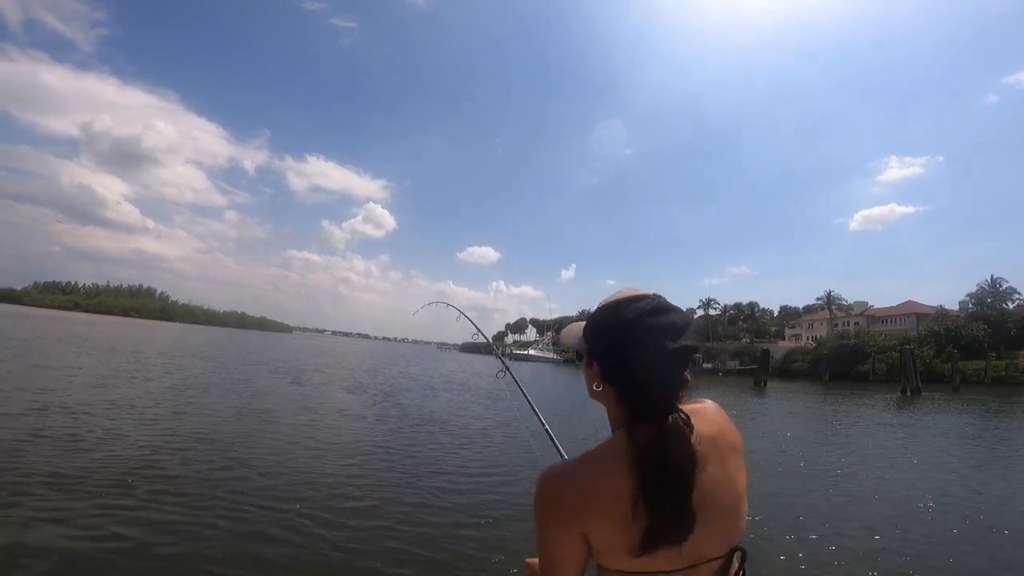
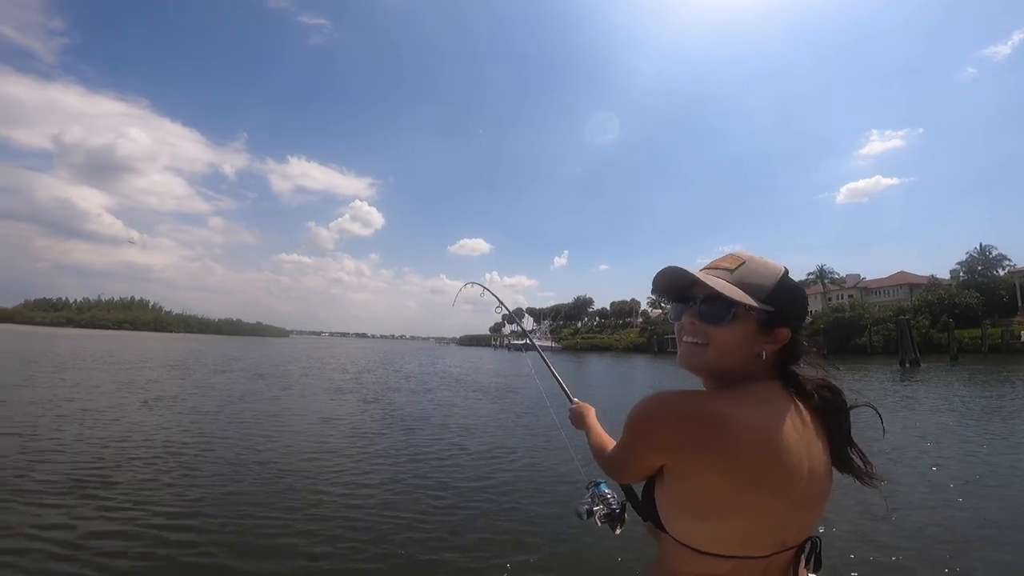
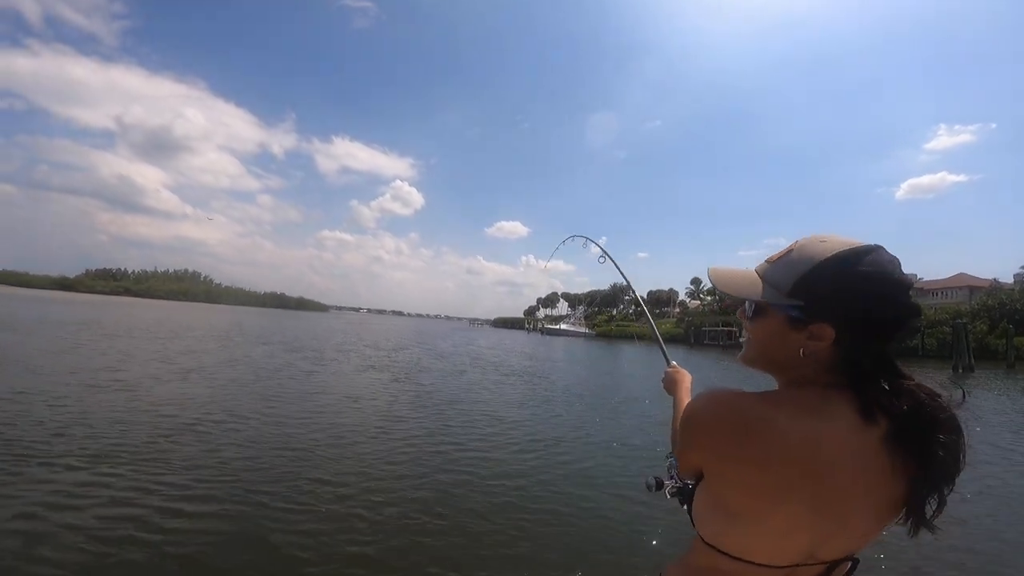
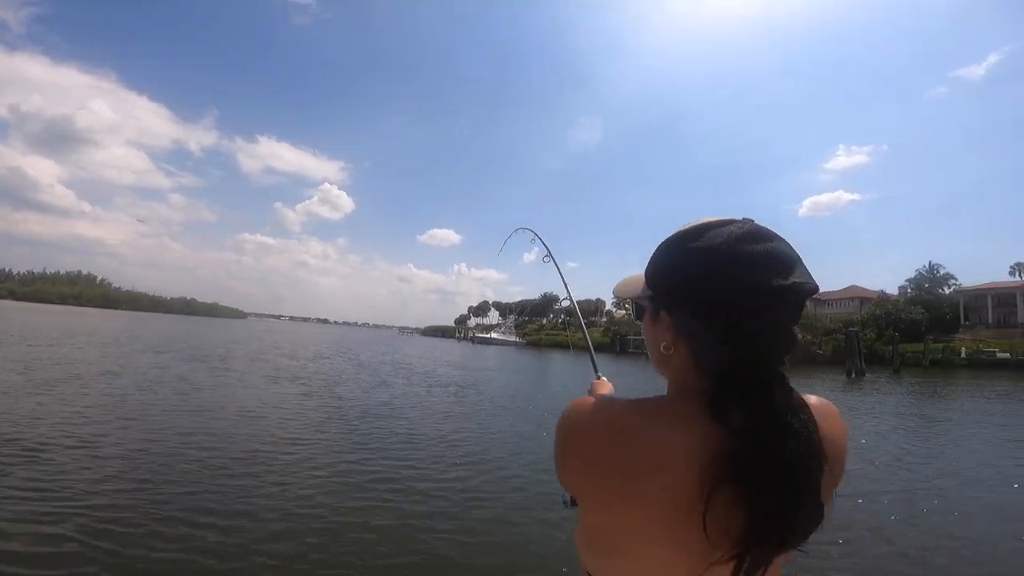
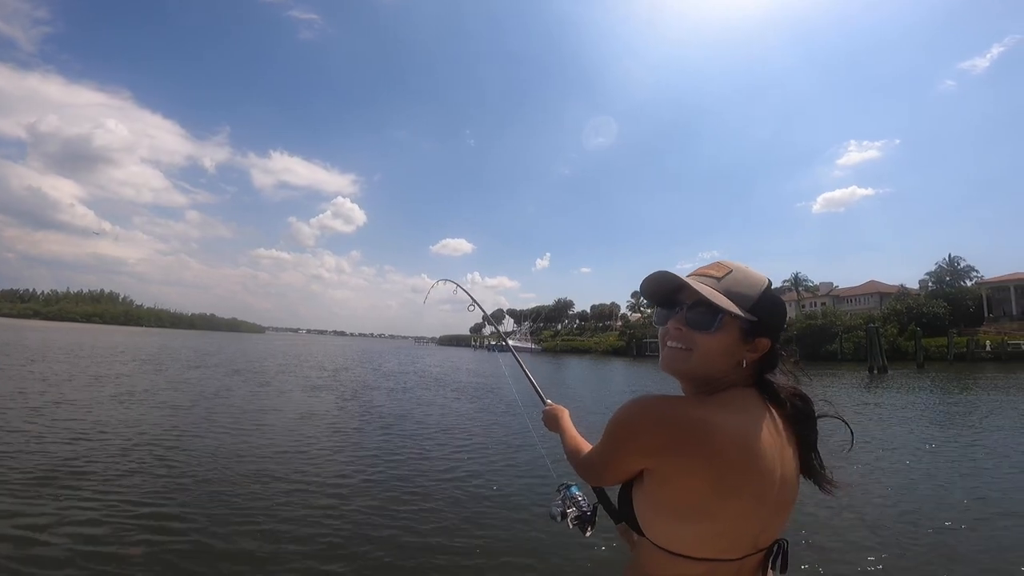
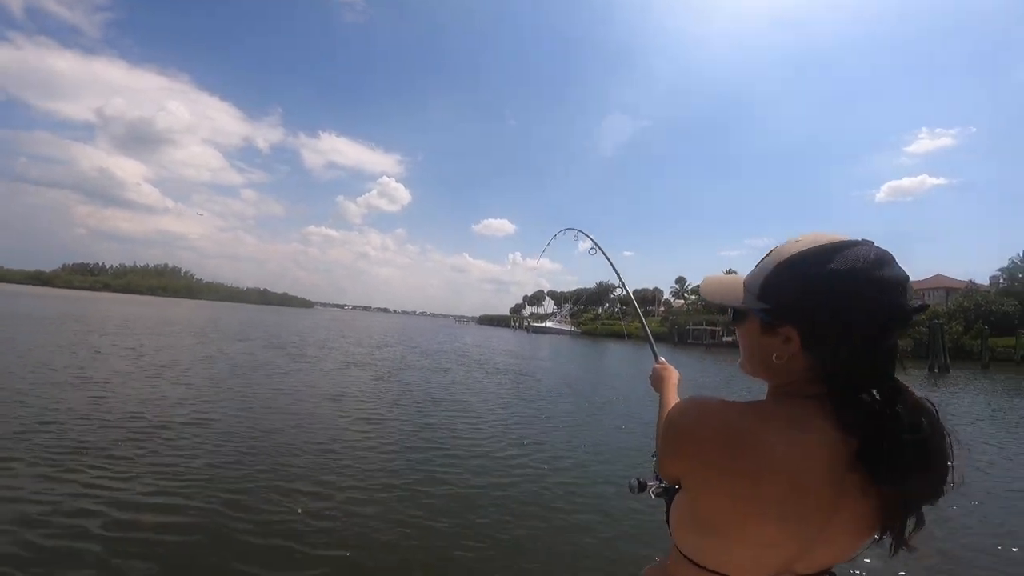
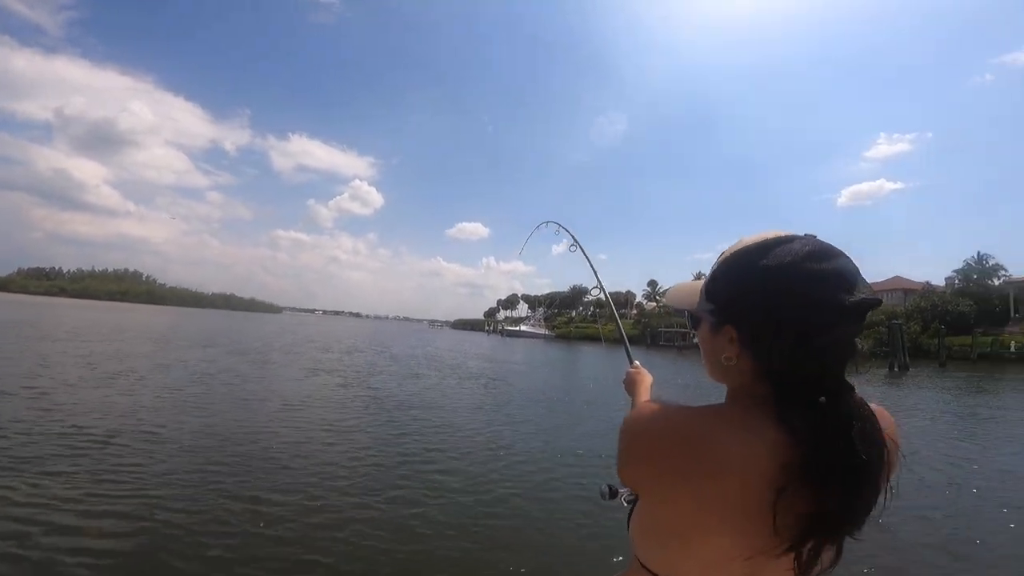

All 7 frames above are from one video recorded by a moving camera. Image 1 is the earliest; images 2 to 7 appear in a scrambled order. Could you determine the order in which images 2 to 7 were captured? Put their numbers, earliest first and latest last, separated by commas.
5, 2, 3, 6, 7, 4
